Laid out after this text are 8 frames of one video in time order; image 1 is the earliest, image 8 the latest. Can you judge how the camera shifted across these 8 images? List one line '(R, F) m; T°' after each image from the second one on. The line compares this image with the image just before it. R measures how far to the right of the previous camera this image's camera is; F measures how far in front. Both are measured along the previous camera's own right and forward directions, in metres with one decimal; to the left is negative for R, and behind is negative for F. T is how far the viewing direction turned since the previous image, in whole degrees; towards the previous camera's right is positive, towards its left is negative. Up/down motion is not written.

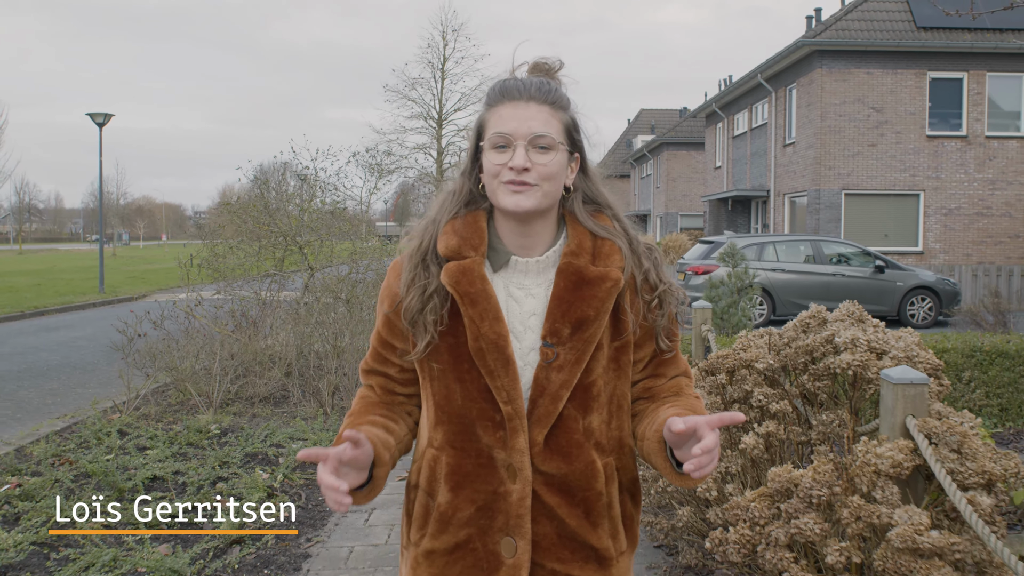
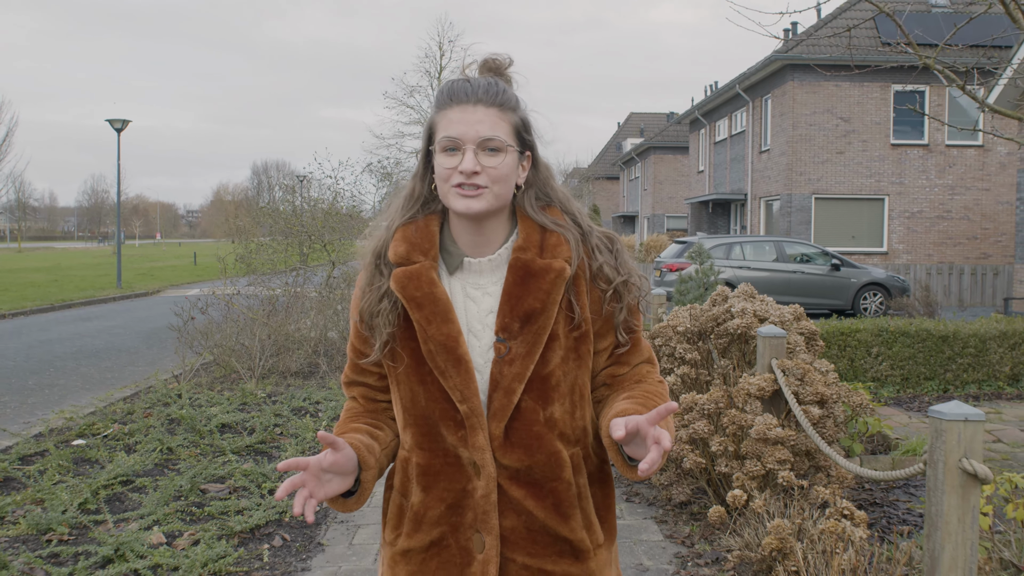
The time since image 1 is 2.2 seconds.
(0.0, -1.2) m; +1°
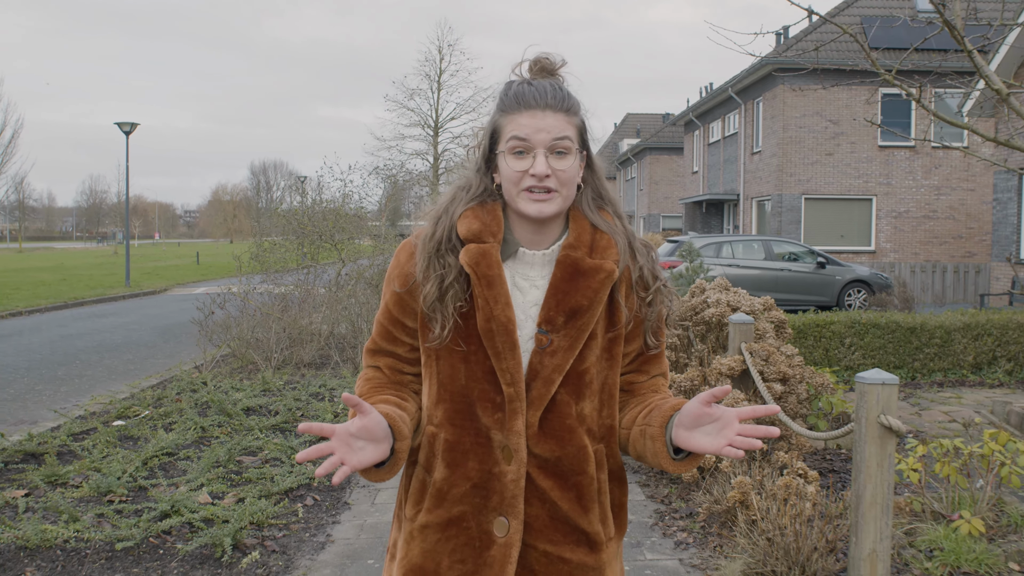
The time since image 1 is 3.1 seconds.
(0.0, -0.5) m; 0°
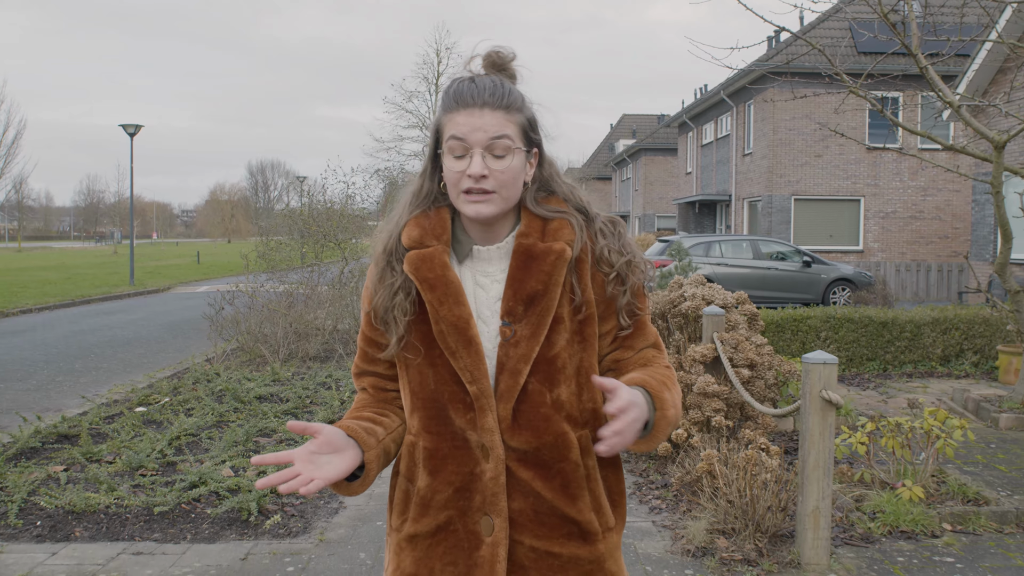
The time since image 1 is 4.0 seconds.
(0.0, -0.4) m; 0°
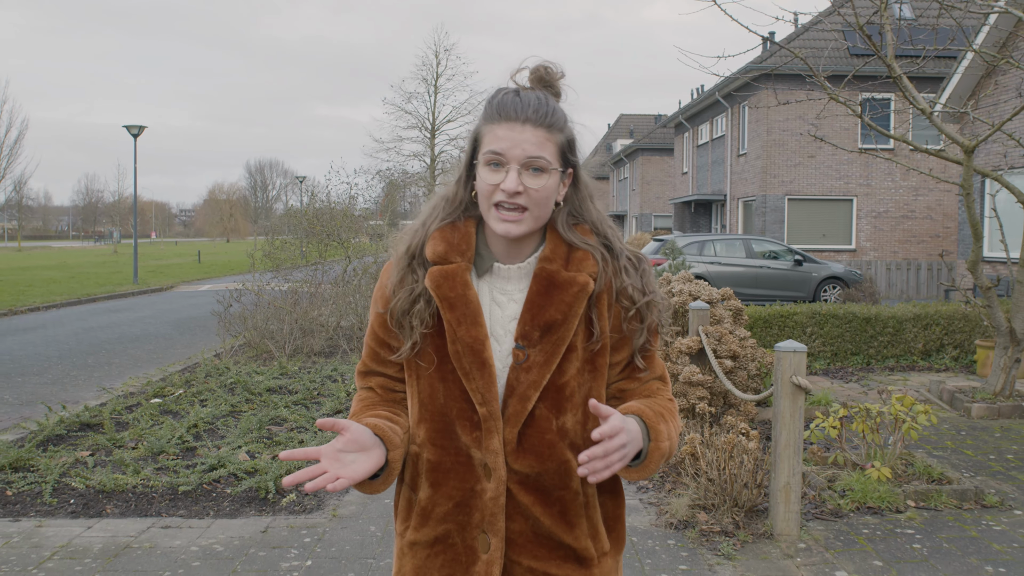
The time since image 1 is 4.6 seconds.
(0.0, -0.3) m; 0°
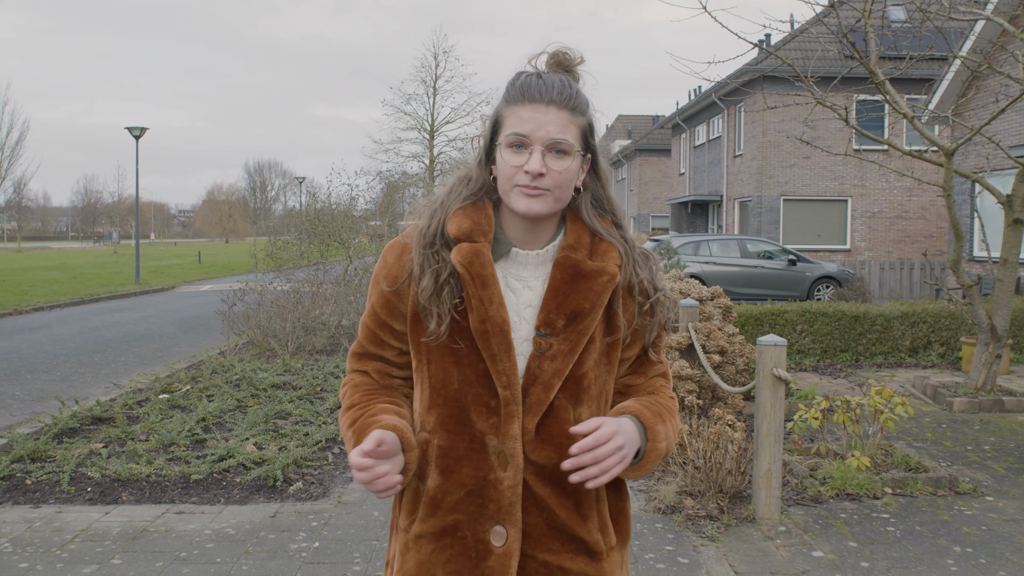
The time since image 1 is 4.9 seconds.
(0.0, -0.2) m; 0°
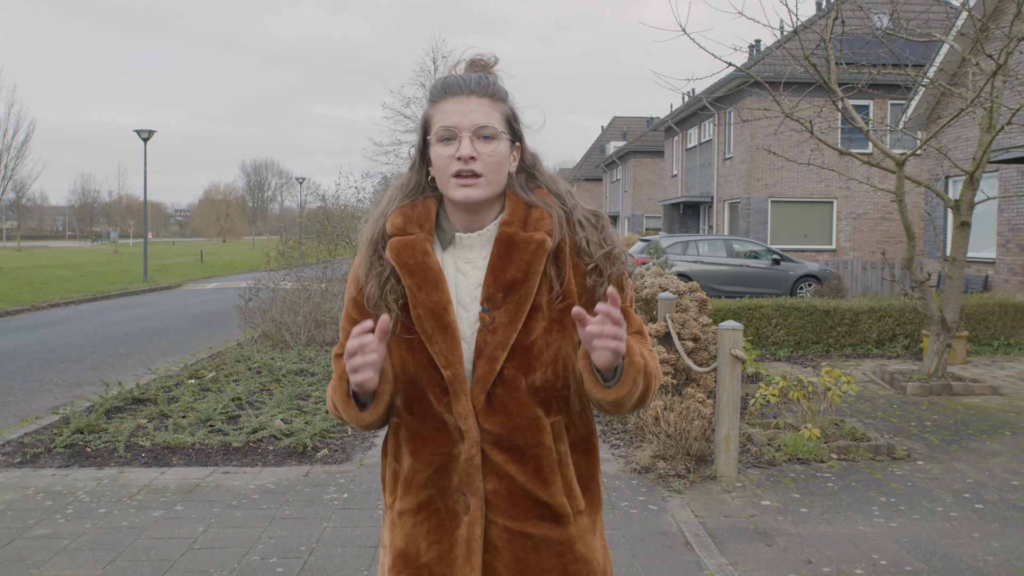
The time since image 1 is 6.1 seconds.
(0.0, -0.7) m; 0°
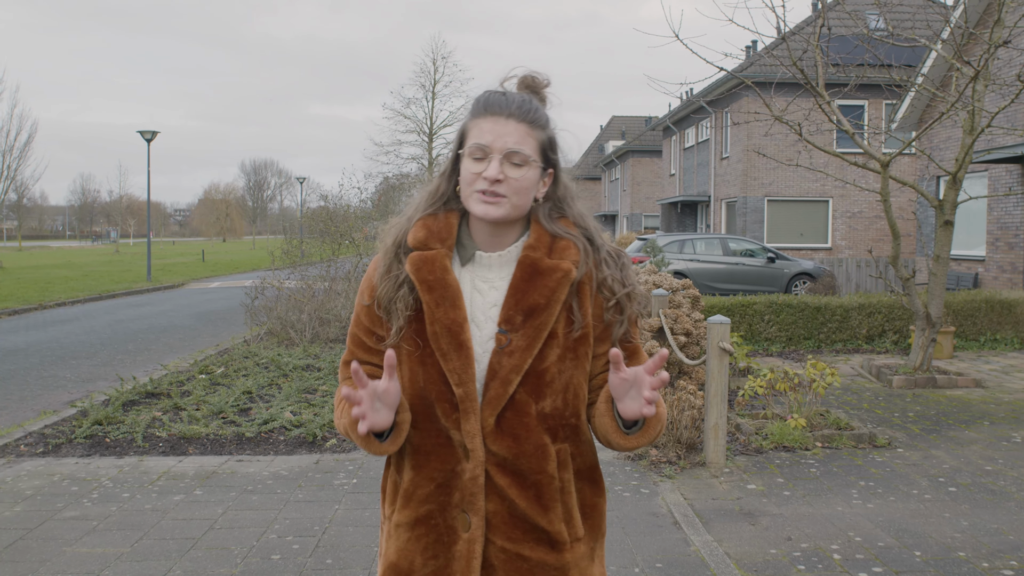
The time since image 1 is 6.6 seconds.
(0.0, -0.2) m; 0°
